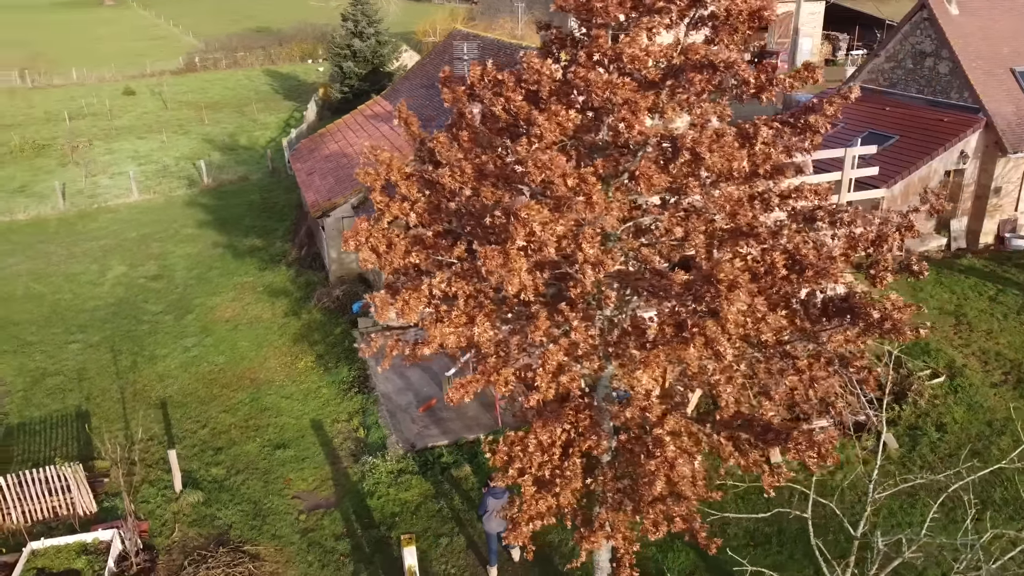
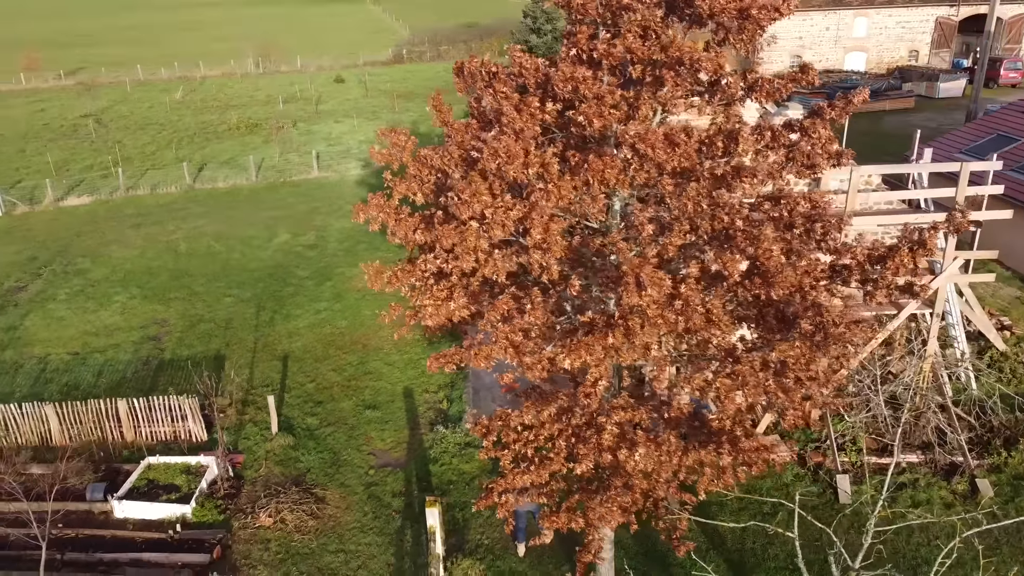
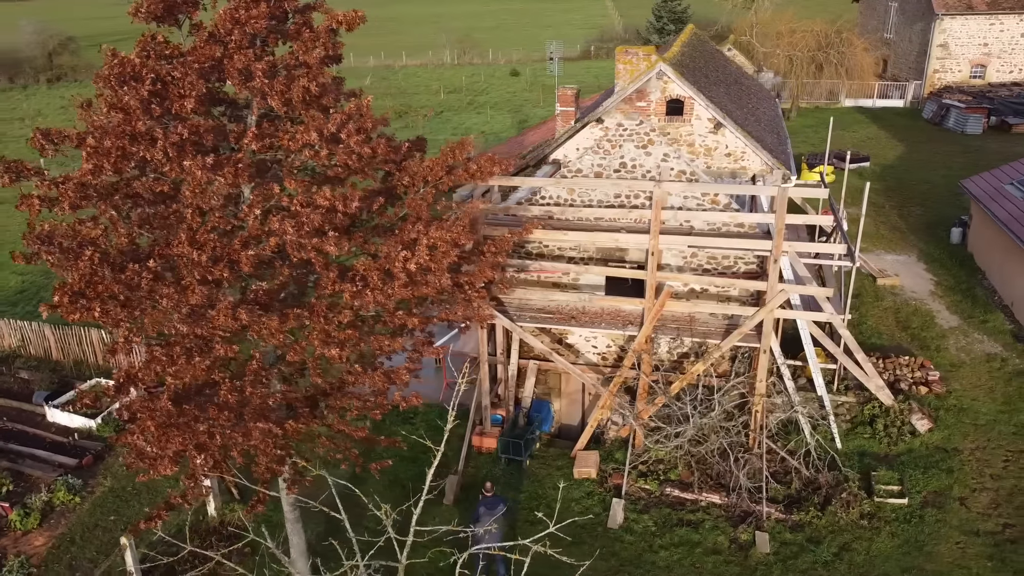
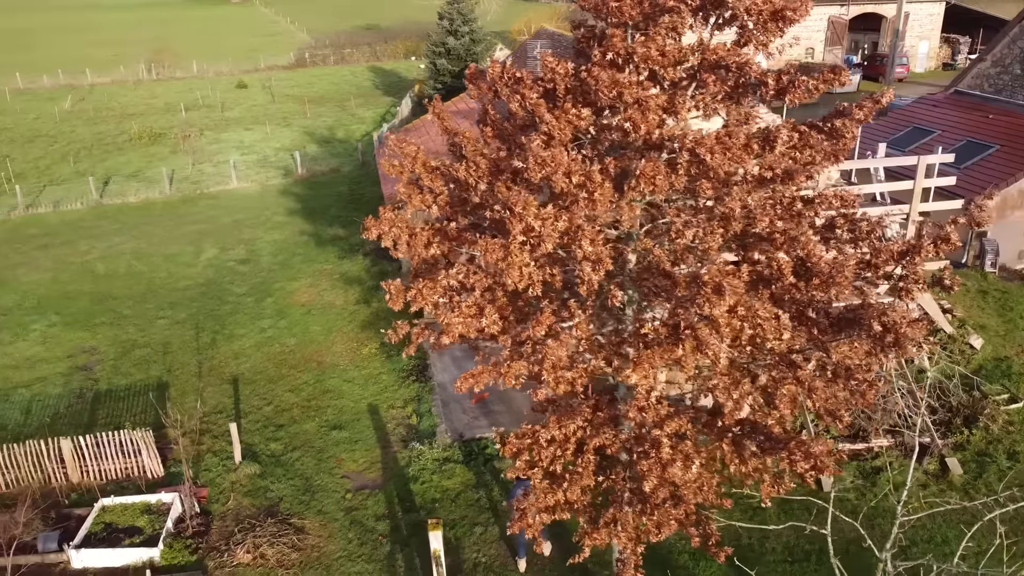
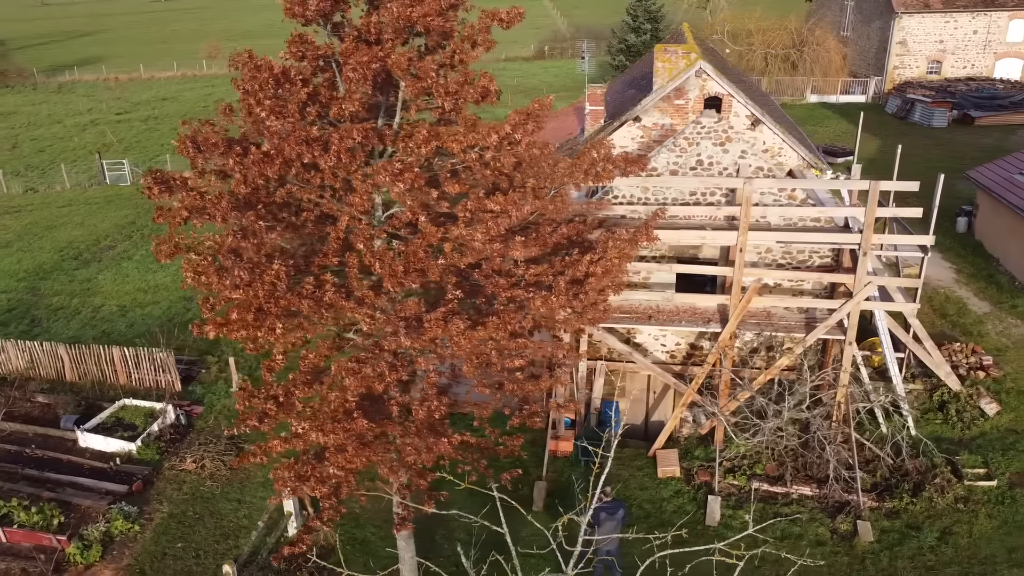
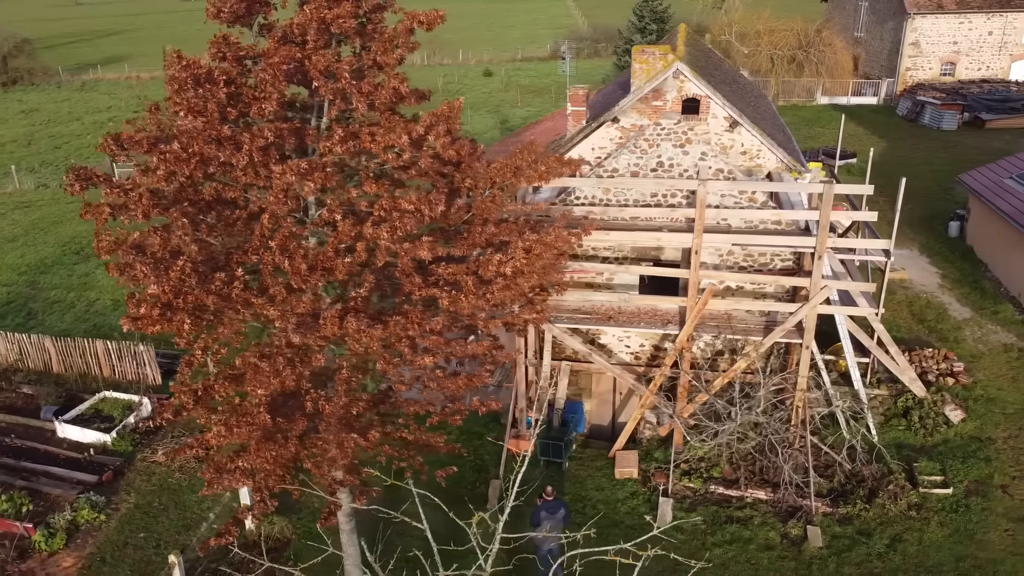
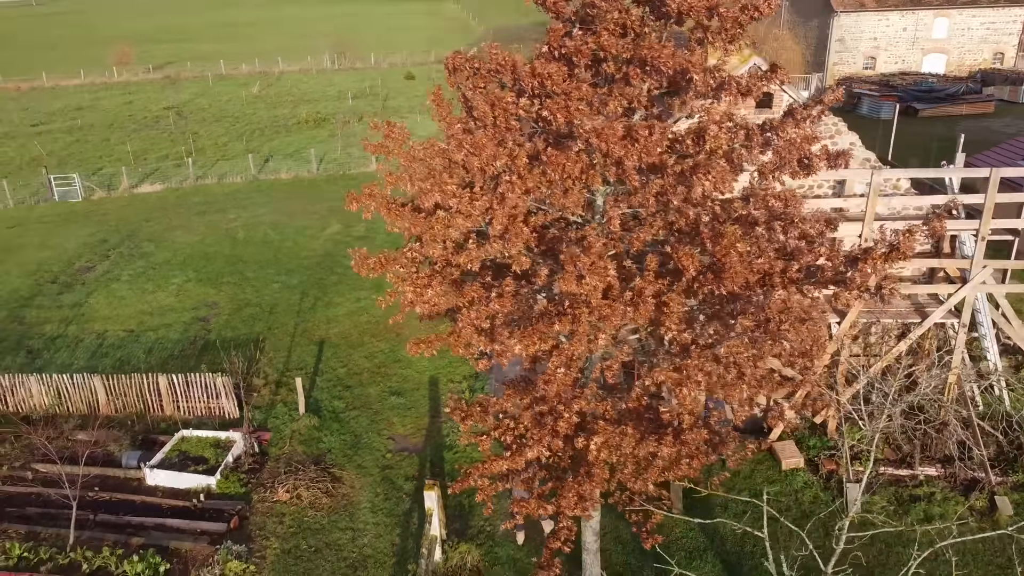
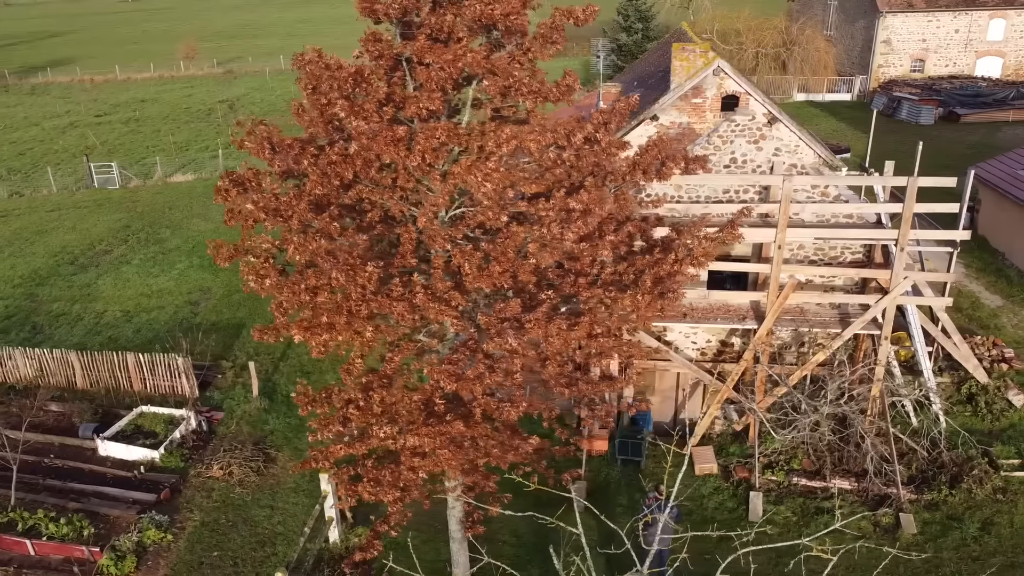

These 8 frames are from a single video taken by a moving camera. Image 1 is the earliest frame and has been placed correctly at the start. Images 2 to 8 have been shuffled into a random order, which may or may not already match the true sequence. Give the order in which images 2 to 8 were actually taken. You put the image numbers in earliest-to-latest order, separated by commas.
4, 2, 7, 8, 5, 6, 3
